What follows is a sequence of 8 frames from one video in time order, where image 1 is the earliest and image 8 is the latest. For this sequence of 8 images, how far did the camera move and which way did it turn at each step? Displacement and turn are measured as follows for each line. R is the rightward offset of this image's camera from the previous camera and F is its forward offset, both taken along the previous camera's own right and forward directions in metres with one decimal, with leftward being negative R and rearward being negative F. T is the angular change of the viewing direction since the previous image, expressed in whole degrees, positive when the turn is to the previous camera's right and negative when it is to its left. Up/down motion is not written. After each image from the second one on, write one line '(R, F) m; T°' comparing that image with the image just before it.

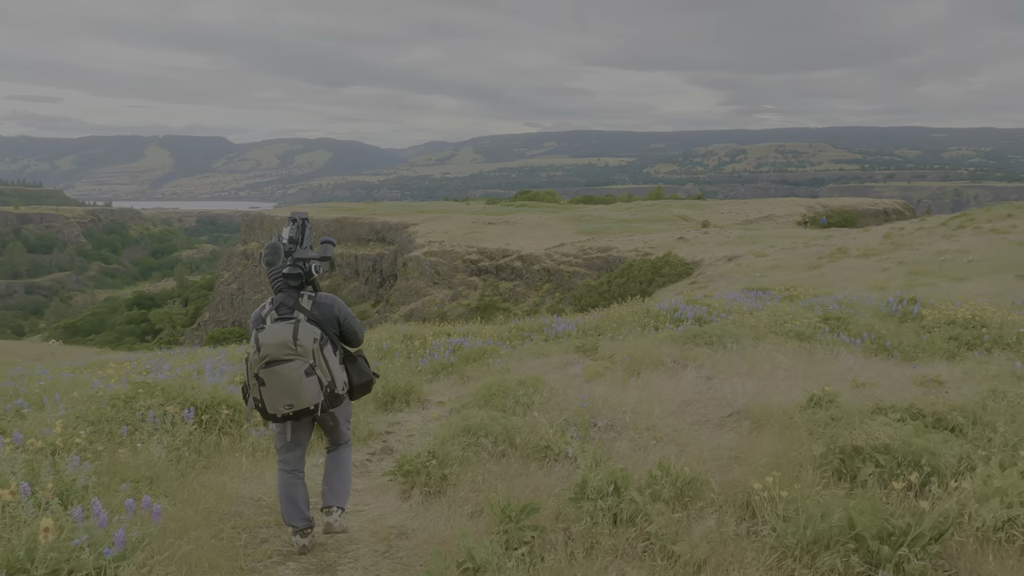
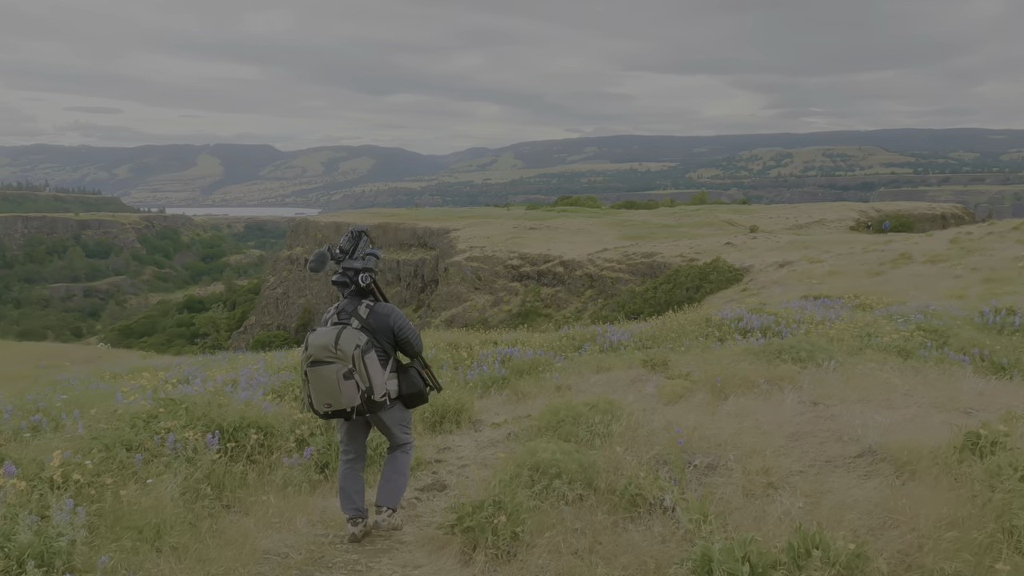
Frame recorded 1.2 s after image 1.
(-0.3, +0.9) m; -3°
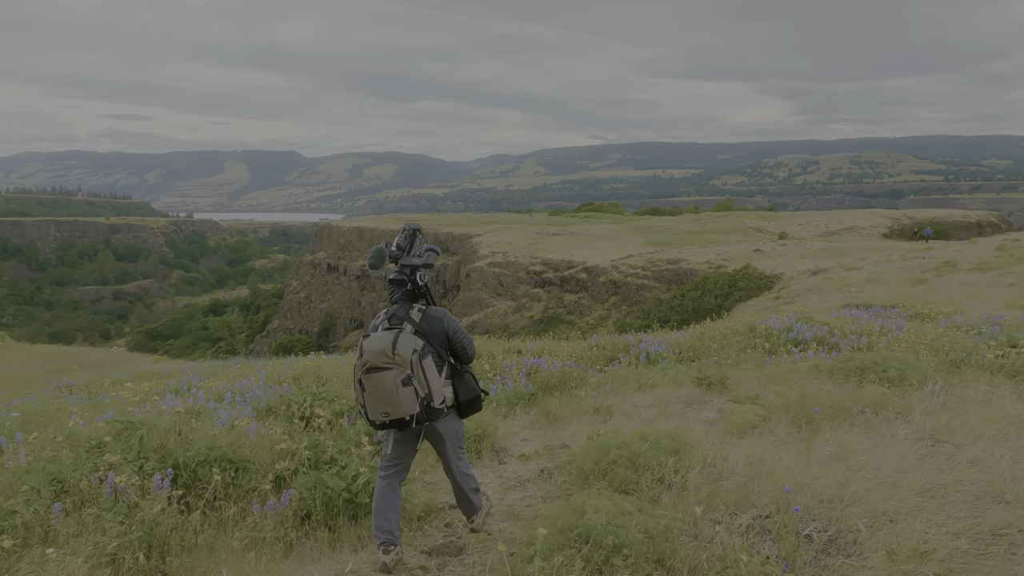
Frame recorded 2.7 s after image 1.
(-0.1, +1.2) m; -2°
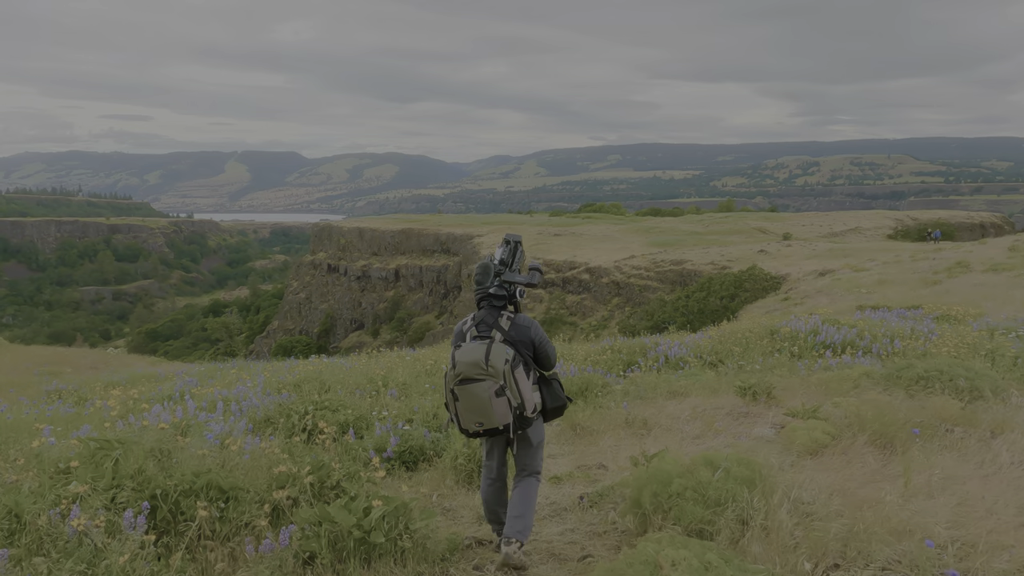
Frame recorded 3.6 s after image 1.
(-0.2, +0.7) m; 0°
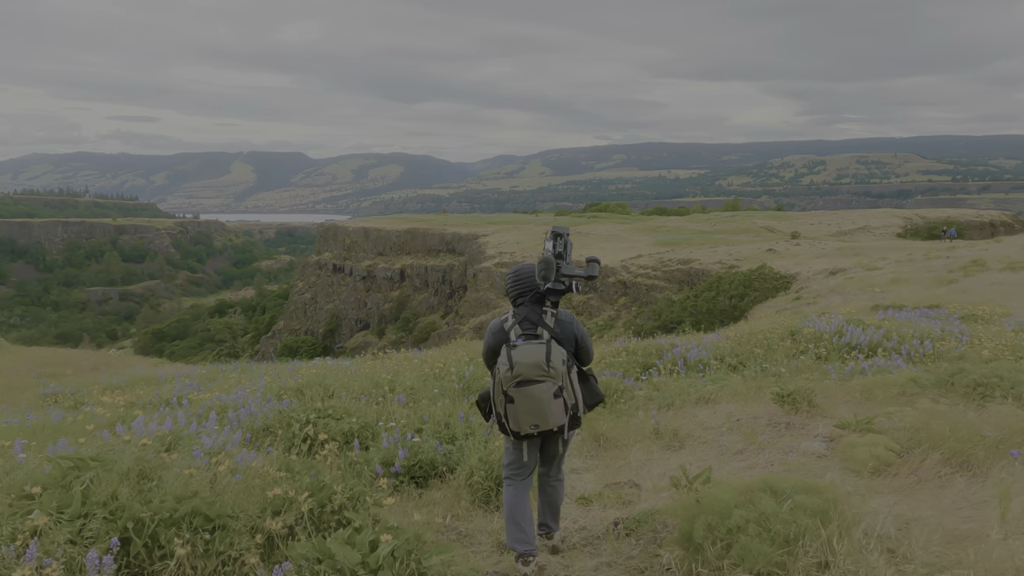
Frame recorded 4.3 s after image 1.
(-0.1, +0.5) m; 0°
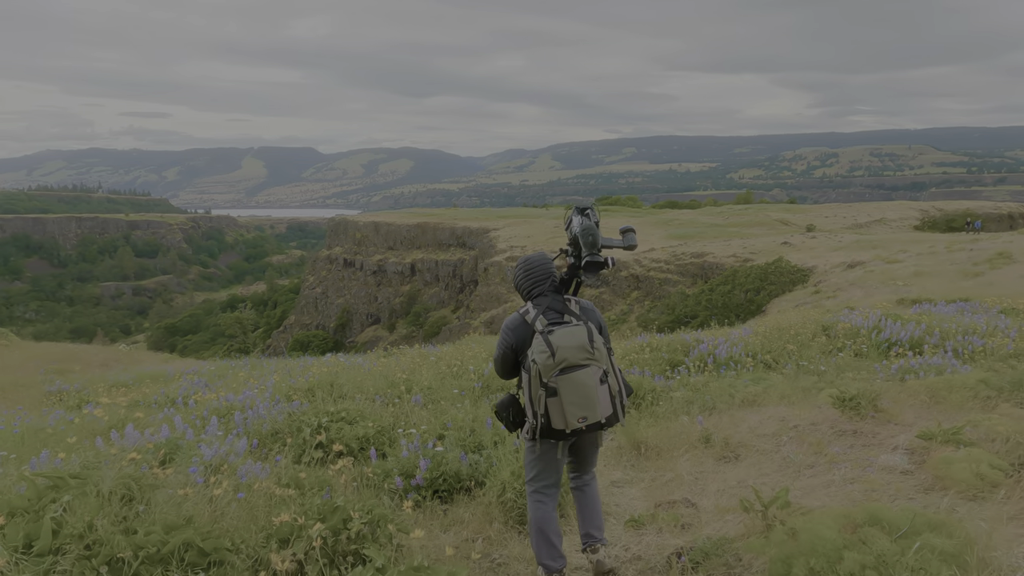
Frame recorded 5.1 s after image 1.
(-0.2, +0.6) m; -1°
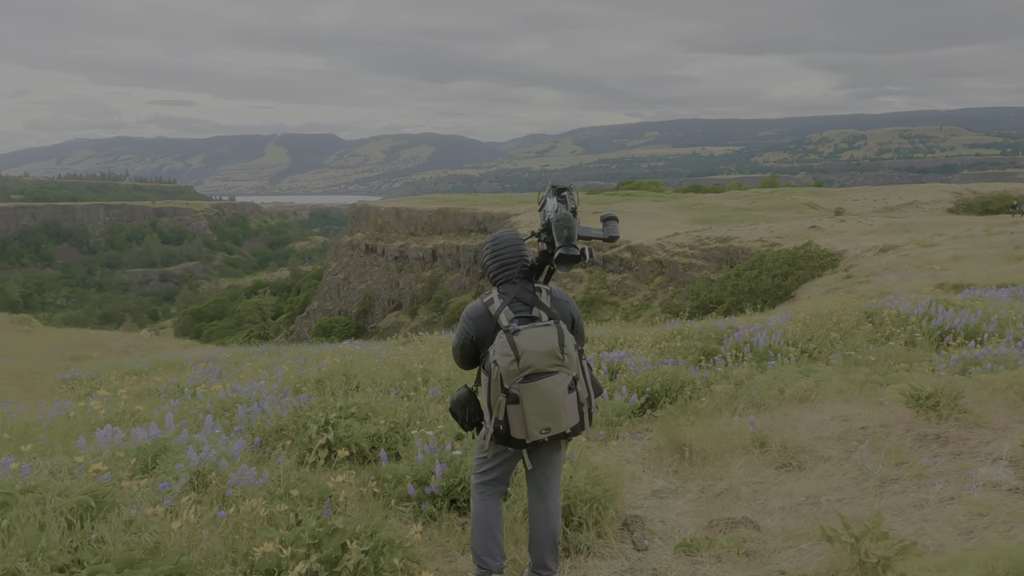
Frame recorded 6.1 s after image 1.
(0.0, +0.6) m; -2°
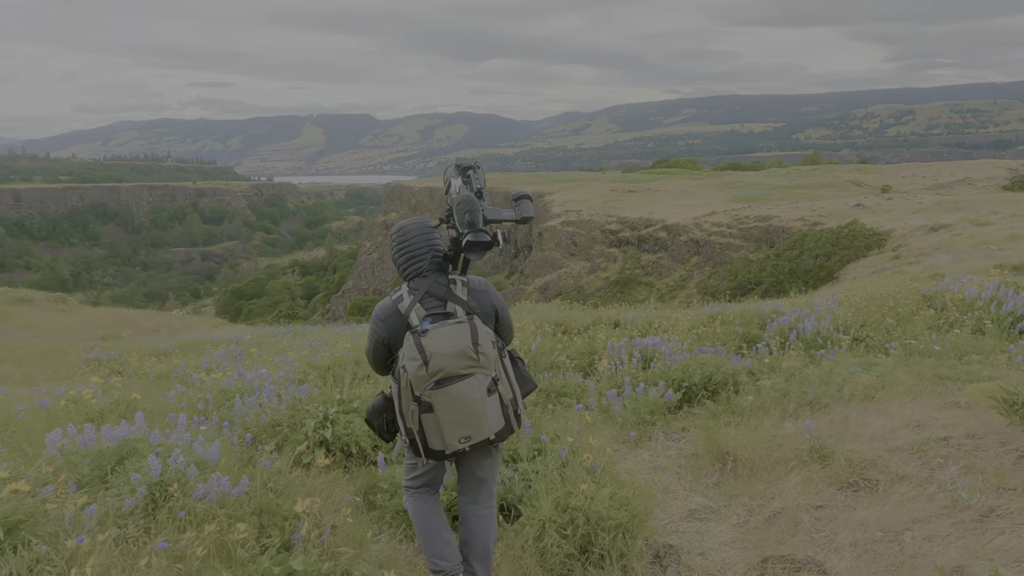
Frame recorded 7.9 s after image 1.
(+0.1, +0.6) m; -3°
